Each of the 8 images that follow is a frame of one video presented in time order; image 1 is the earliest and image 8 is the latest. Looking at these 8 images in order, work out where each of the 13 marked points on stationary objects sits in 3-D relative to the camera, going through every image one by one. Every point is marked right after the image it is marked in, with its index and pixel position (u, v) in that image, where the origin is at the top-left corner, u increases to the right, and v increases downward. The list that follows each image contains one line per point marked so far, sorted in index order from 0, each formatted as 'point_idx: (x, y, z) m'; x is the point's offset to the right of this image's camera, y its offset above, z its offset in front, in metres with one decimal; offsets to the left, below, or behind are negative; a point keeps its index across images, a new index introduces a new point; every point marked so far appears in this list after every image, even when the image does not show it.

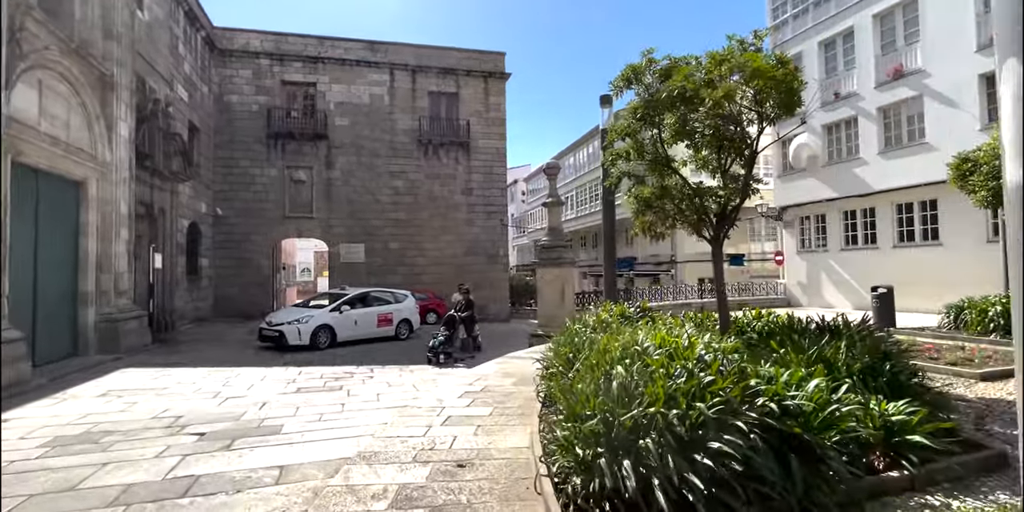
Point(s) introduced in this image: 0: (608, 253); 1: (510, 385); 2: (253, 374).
0: (+1.6, 0.0, +8.2) m
1: (-0.1, -1.7, +6.3) m
2: (-4.8, -2.2, +8.9) m
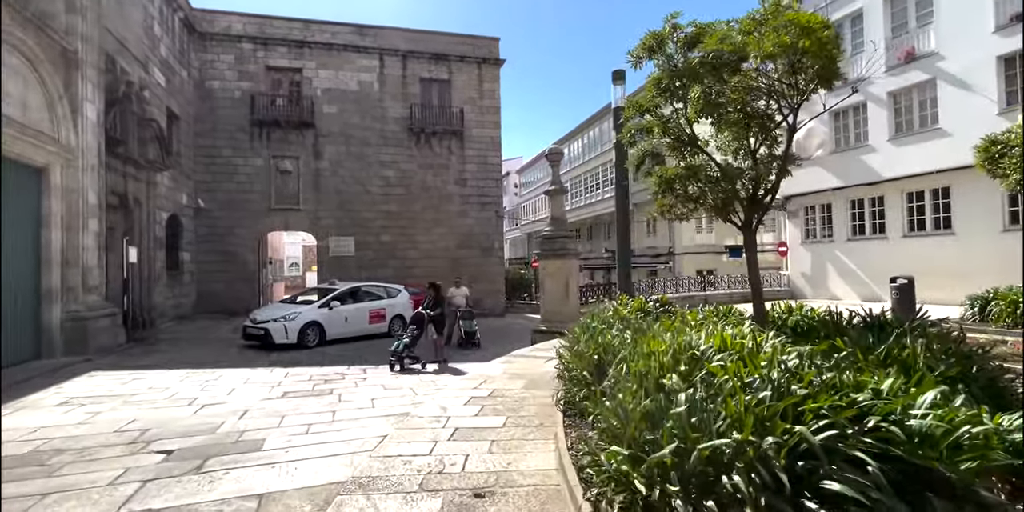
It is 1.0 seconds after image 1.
0: (+1.7, +0.2, +7.5) m
1: (+0.1, -1.6, +5.7) m
2: (-4.7, -2.1, +8.2) m
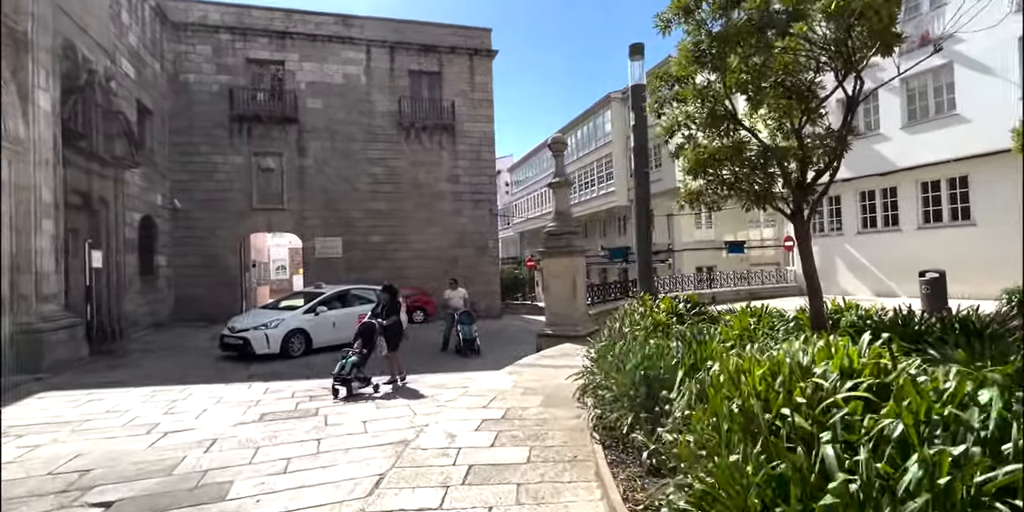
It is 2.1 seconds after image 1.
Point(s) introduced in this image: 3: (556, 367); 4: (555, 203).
0: (+1.8, +0.2, +6.7) m
1: (+0.3, -1.6, +4.8) m
2: (-4.6, -2.1, +7.2) m
3: (+0.7, -1.6, +6.9) m
4: (+0.9, +1.1, +10.2) m
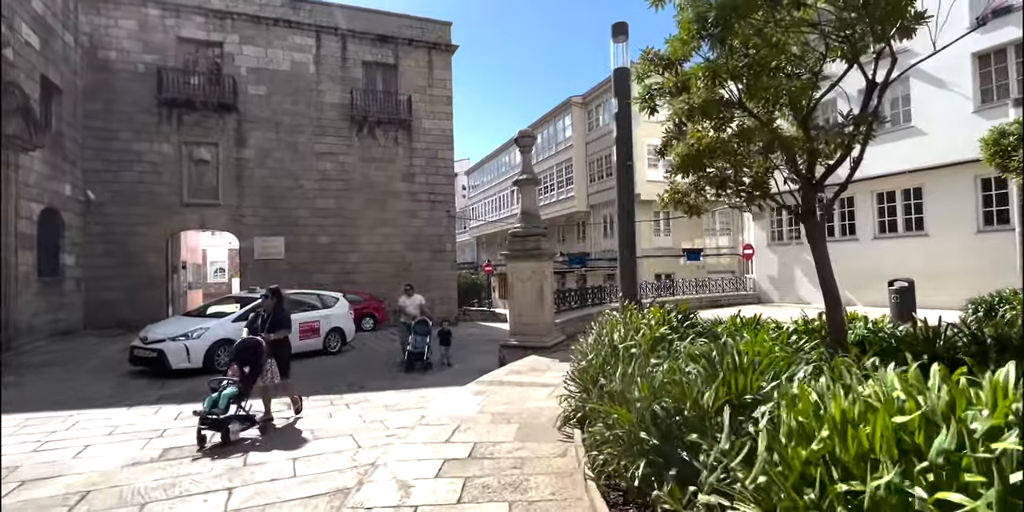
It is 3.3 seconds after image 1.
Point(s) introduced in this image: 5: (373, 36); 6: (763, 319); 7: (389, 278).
0: (+1.4, +0.2, +6.0) m
1: (0.0, -1.6, +3.9) m
2: (-5.0, -2.1, +5.9) m
3: (+0.2, -1.6, +6.1) m
4: (+0.2, +1.1, +9.4) m
5: (-5.6, +8.9, +19.5) m
6: (+2.9, -0.7, +5.6) m
7: (-4.9, -0.9, +19.3) m
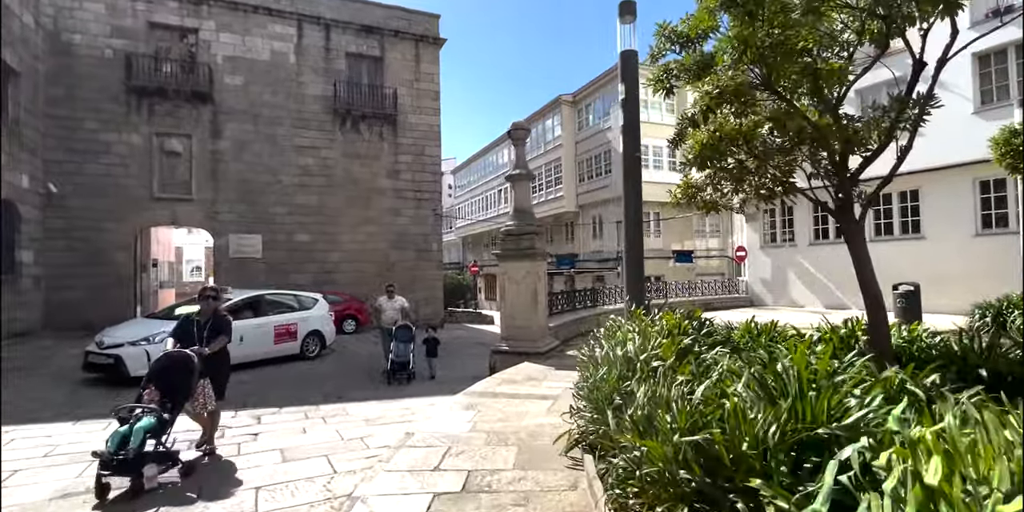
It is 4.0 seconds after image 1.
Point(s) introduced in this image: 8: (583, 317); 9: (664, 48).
0: (+1.4, +0.2, +5.5) m
1: (0.0, -1.6, +3.4) m
2: (-5.1, -2.0, +5.2) m
3: (+0.2, -1.6, +5.5) m
4: (0.0, +1.1, +8.8) m
5: (-6.0, +8.9, +18.8) m
6: (+2.9, -0.8, +5.1) m
7: (-5.4, -0.9, +18.6) m
8: (+1.7, -1.4, +11.3) m
9: (+1.6, +2.2, +5.0) m
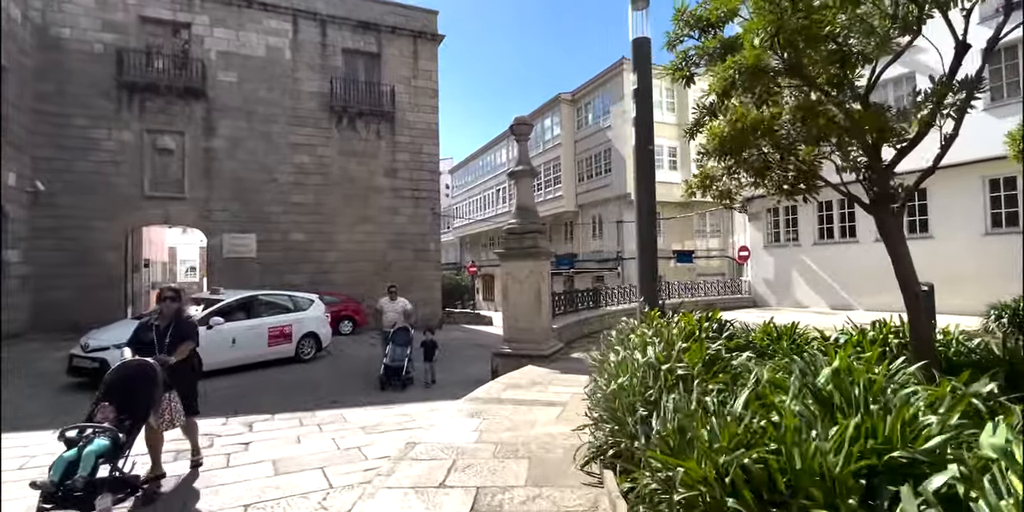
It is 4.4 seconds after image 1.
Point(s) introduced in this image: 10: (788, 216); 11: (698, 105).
0: (+1.4, +0.2, +5.2) m
1: (+0.1, -1.5, +3.1) m
2: (-5.0, -2.0, +4.8) m
3: (+0.2, -1.6, +5.2) m
4: (+0.1, +1.1, +8.6) m
5: (-6.0, +9.0, +18.4) m
6: (+2.9, -0.7, +4.8) m
7: (-5.4, -0.9, +18.3) m
8: (+1.7, -1.4, +11.0) m
9: (+1.6, +2.2, +4.7) m
10: (+9.2, +1.3, +16.0) m
11: (+2.0, +1.6, +5.1) m
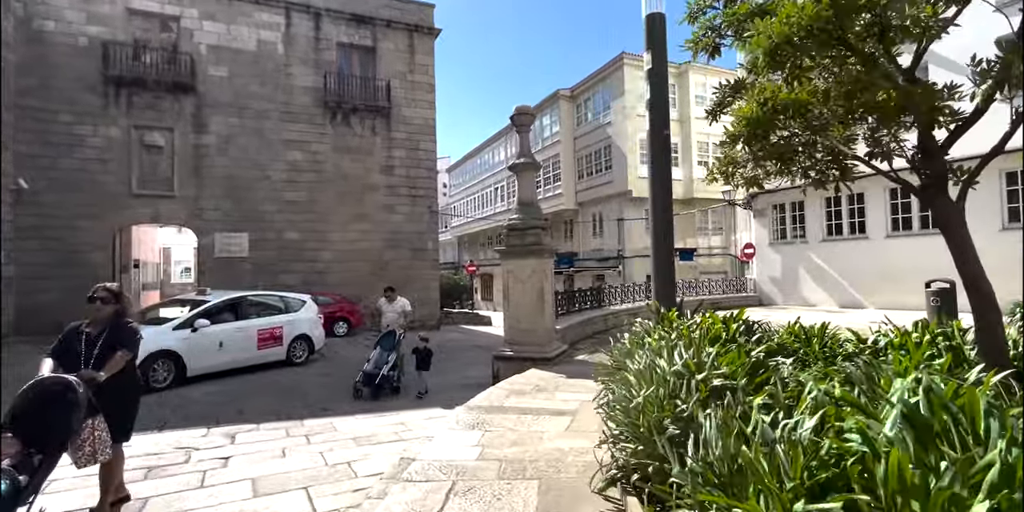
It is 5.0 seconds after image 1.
0: (+1.5, +0.3, +4.8) m
1: (+0.1, -1.5, +2.7) m
2: (-5.0, -2.0, +4.4) m
3: (+0.3, -1.6, +4.8) m
4: (+0.1, +1.1, +8.1) m
5: (-6.1, +9.0, +18.0) m
6: (+3.0, -0.7, +4.4) m
7: (-5.4, -0.8, +17.8) m
8: (+1.7, -1.4, +10.6) m
9: (+1.7, +2.2, +4.3) m
10: (+9.2, +1.4, +15.6) m
11: (+2.0, +1.6, +4.6) m
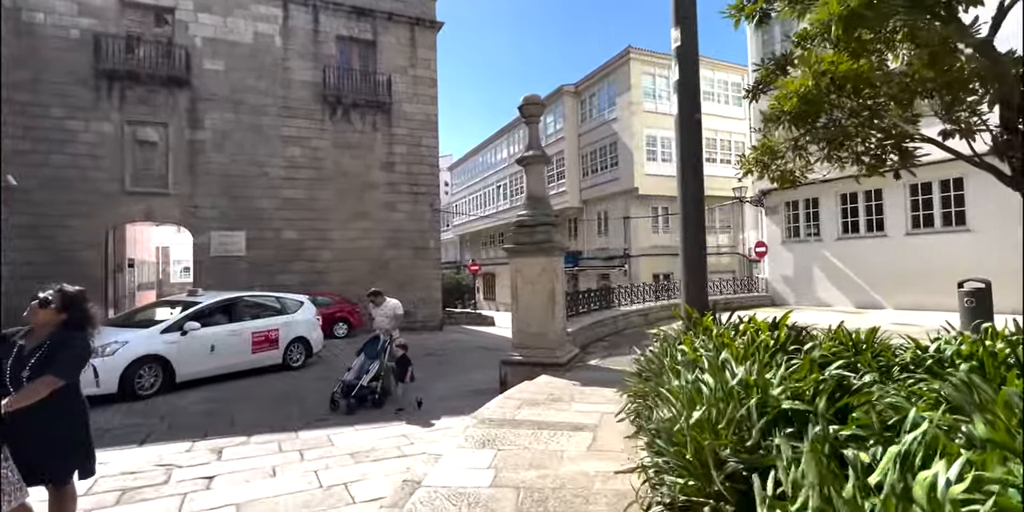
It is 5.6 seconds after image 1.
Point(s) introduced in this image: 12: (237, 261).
0: (+1.6, +0.3, +4.3) m
1: (+0.3, -1.5, +2.2) m
2: (-4.8, -2.0, +3.9) m
3: (+0.4, -1.6, +4.3) m
4: (+0.2, +1.1, +7.6) m
5: (-5.9, +9.0, +17.5) m
6: (+3.1, -0.7, +4.0) m
7: (-5.3, -0.8, +17.4) m
8: (+1.9, -1.3, +10.1) m
9: (+1.8, +2.2, +3.8) m
10: (+9.4, +1.5, +15.1) m
11: (+2.1, +1.7, +4.2) m
12: (-9.0, -0.1, +15.7) m
